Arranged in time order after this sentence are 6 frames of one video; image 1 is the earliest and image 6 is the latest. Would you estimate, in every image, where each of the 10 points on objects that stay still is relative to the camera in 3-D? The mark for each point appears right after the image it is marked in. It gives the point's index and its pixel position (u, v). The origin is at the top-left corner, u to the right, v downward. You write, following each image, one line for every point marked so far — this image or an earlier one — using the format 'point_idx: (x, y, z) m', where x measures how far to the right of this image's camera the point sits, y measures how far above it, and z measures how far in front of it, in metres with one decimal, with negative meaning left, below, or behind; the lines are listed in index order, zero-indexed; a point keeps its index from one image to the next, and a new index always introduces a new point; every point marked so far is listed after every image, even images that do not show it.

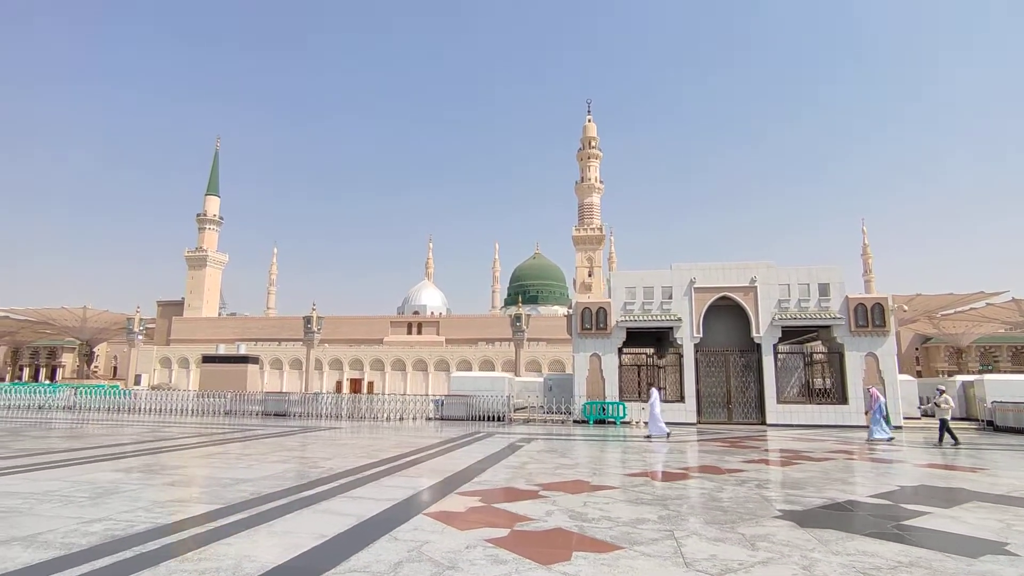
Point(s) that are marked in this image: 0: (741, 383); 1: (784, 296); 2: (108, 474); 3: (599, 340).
0: (+6.5, -2.7, +15.7) m
1: (+7.7, -0.2, +15.6) m
2: (-4.3, -2.0, +5.9) m
3: (+2.6, -1.5, +16.2) m
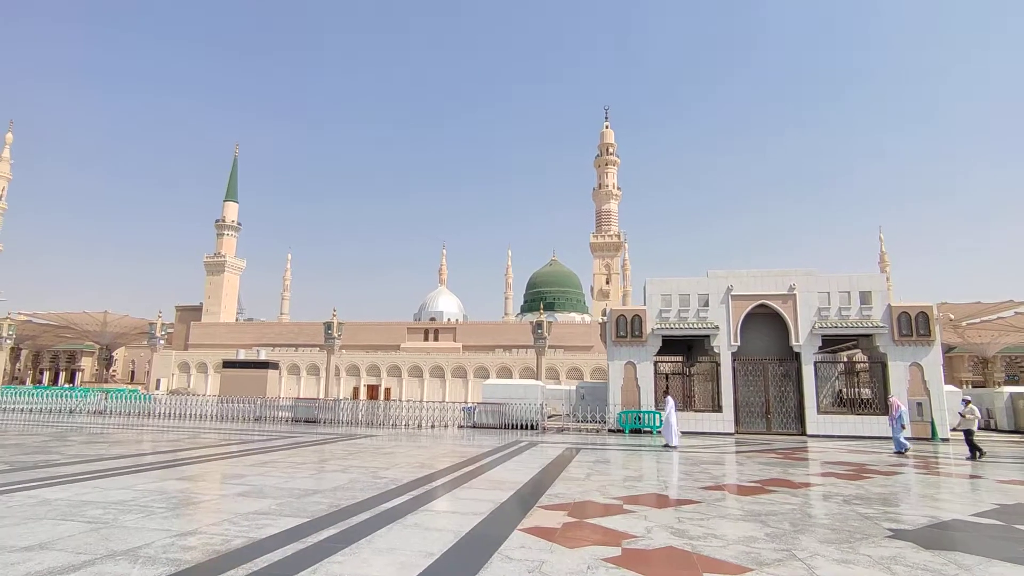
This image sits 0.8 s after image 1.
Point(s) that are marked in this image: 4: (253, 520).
0: (+7.4, -2.9, +15.4) m
1: (+8.7, -0.5, +15.3) m
2: (-3.5, -2.1, +5.8) m
3: (+3.6, -1.7, +16.0) m
4: (-2.0, -1.8, +4.3) m
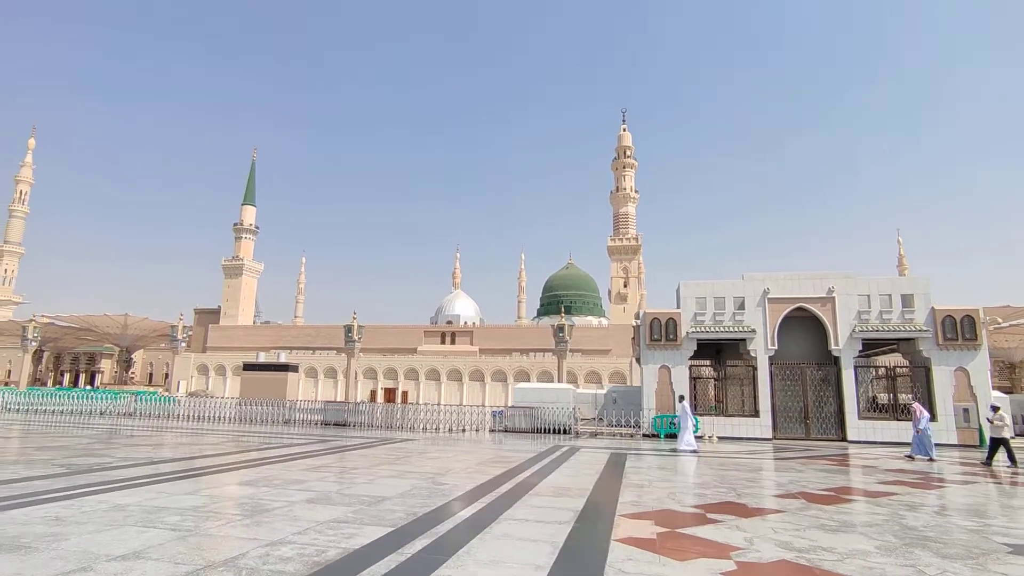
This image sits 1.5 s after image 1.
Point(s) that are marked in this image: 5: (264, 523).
0: (+8.3, -3.0, +15.0) m
1: (+9.6, -0.5, +15.0) m
2: (-2.8, -2.1, +5.7) m
3: (+4.5, -1.8, +15.7) m
4: (-1.3, -1.8, +4.2) m
5: (-1.9, -1.8, +4.3) m
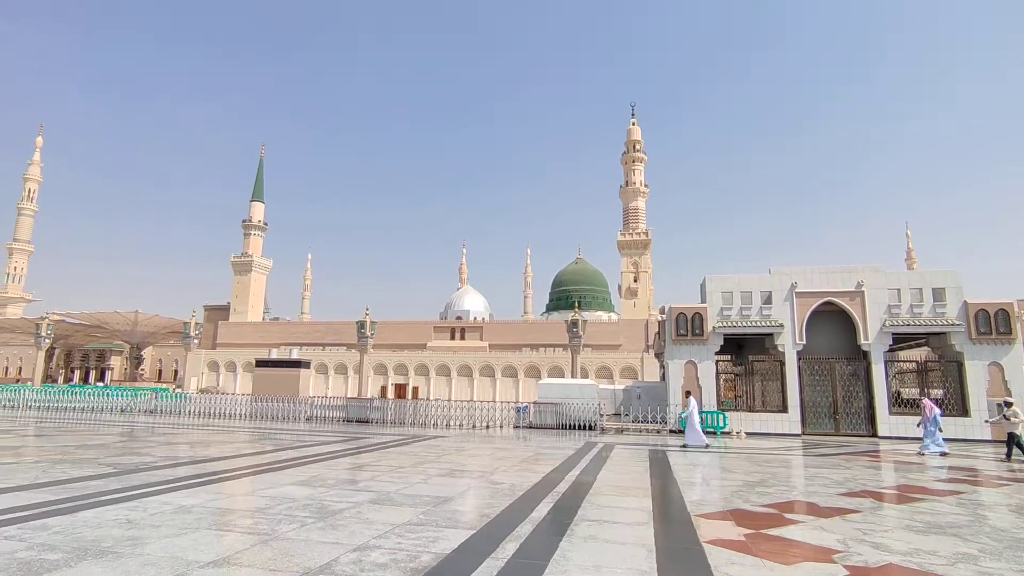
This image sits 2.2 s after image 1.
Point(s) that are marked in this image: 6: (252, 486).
0: (+9.0, -2.8, +14.9) m
1: (+10.2, -0.4, +14.8) m
2: (-2.2, -2.0, +5.6) m
3: (+5.2, -1.6, +15.6) m
4: (-0.7, -1.8, +4.0) m
5: (-1.3, -1.8, +4.2) m
6: (-2.6, -2.0, +5.6) m
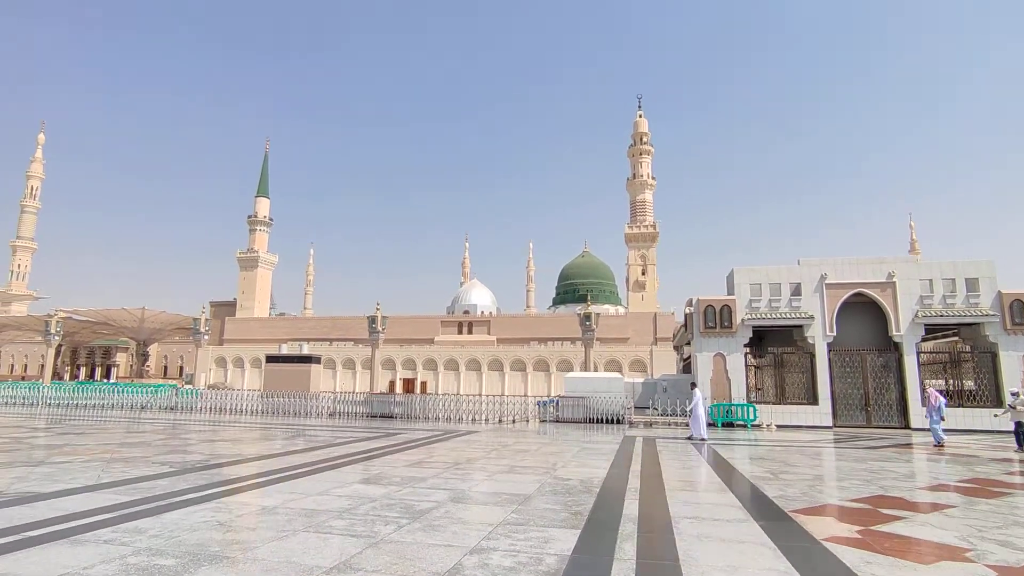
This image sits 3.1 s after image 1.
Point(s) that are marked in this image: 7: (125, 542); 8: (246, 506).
0: (+9.8, -2.6, +14.7) m
1: (+11.0, -0.1, +14.6) m
2: (-1.4, -1.9, +5.4) m
3: (+5.9, -1.4, +15.4) m
4: (+0.1, -1.7, +3.9) m
5: (-0.5, -1.7, +4.0) m
6: (-1.9, -1.9, +5.4) m
7: (-2.4, -1.6, +3.5) m
8: (-2.2, -1.8, +4.5) m
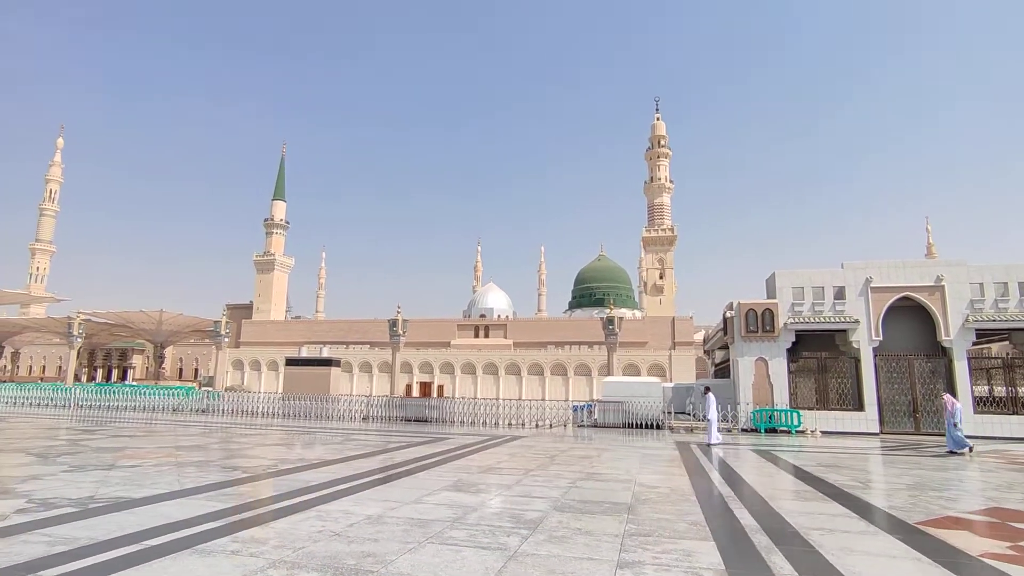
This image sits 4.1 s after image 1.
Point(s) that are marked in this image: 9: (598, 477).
0: (+10.8, -2.7, +14.4) m
1: (+12.0, -0.2, +14.3) m
2: (-0.5, -2.0, +5.2) m
3: (+7.0, -1.5, +15.2) m
4: (+1.0, -1.7, +3.7) m
5: (+0.3, -1.7, +3.8) m
6: (-1.0, -1.9, +5.3) m
7: (-1.5, -1.6, +3.3) m
8: (-1.3, -1.8, +4.3) m
9: (+1.0, -2.2, +6.6) m
